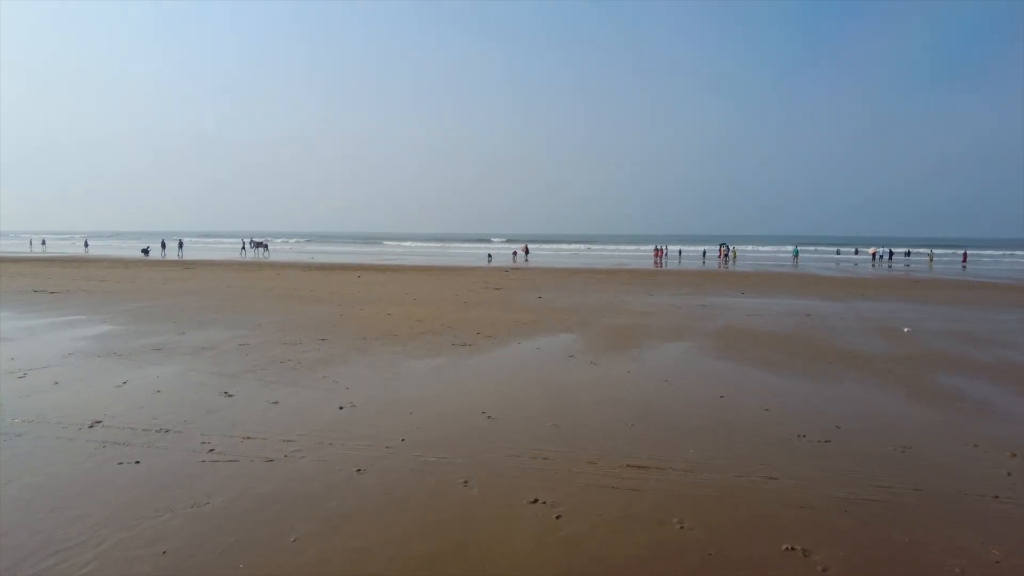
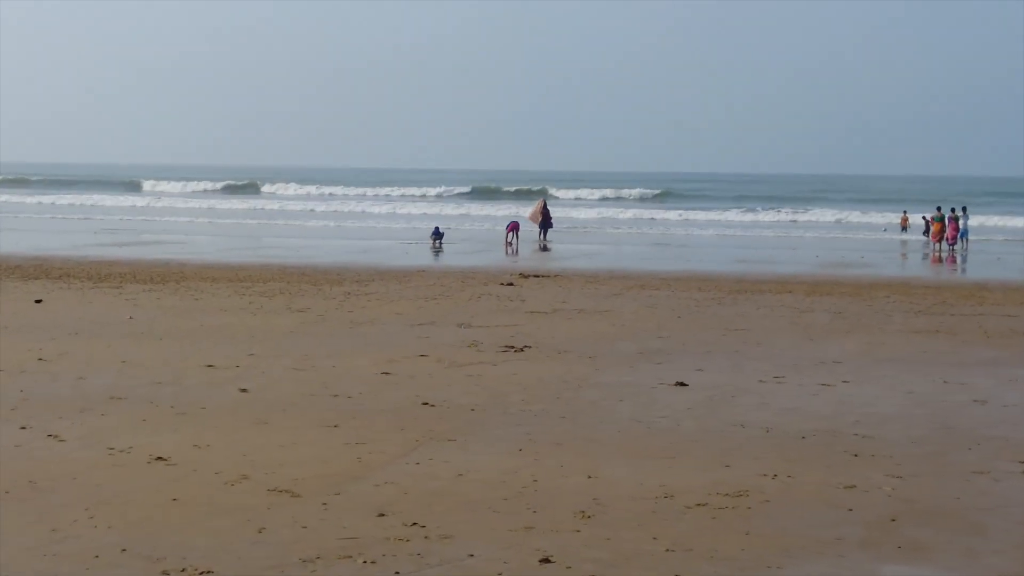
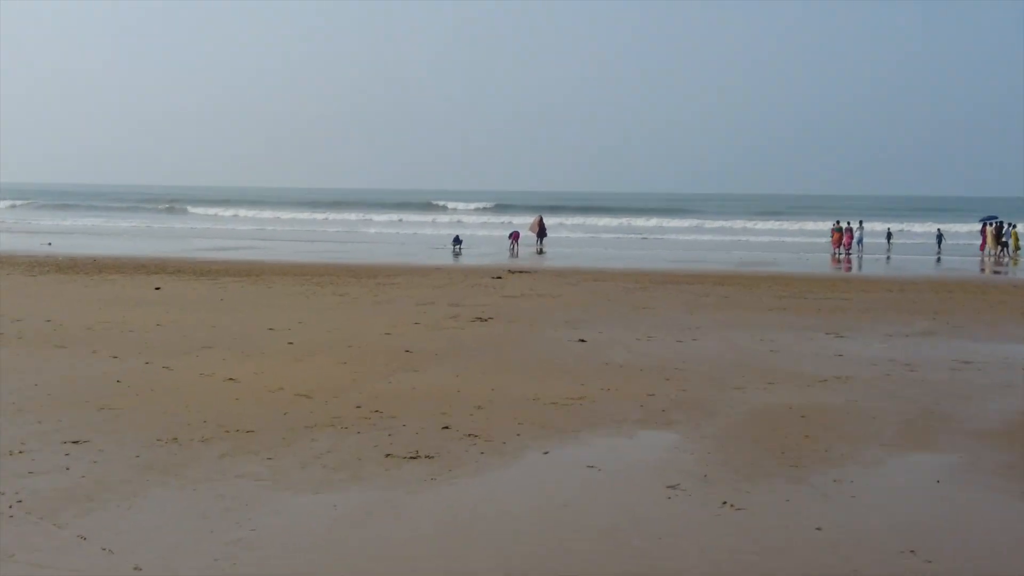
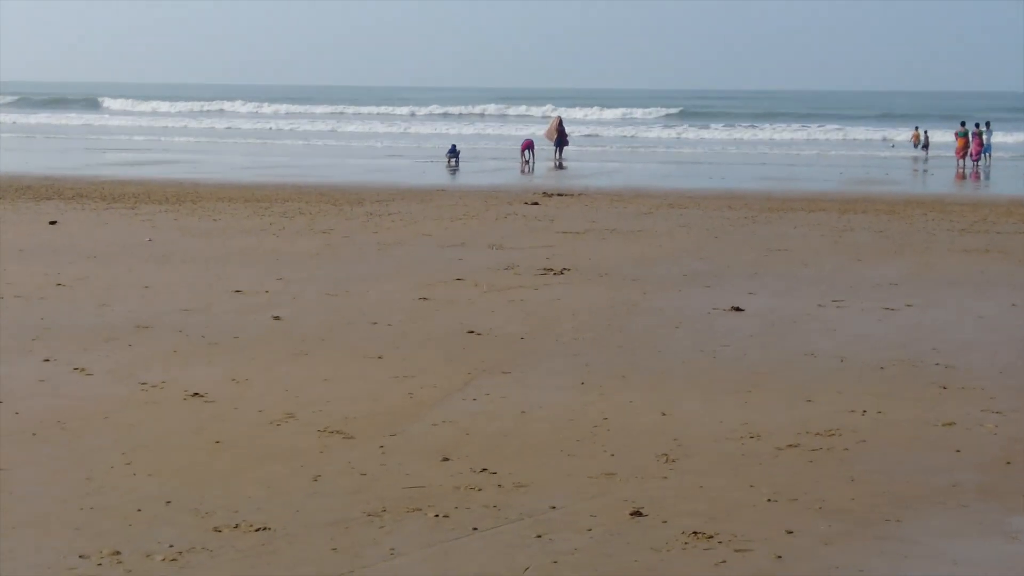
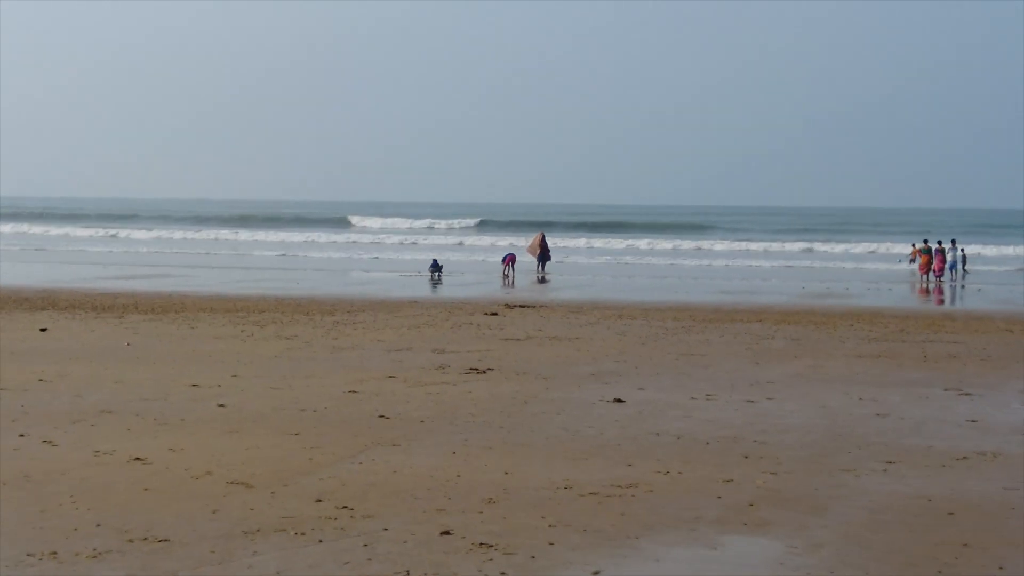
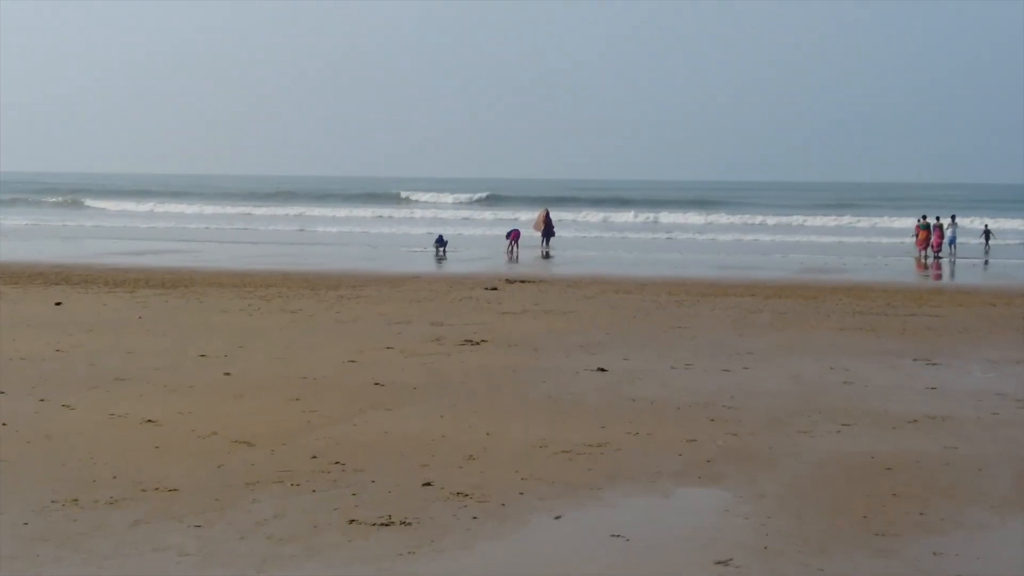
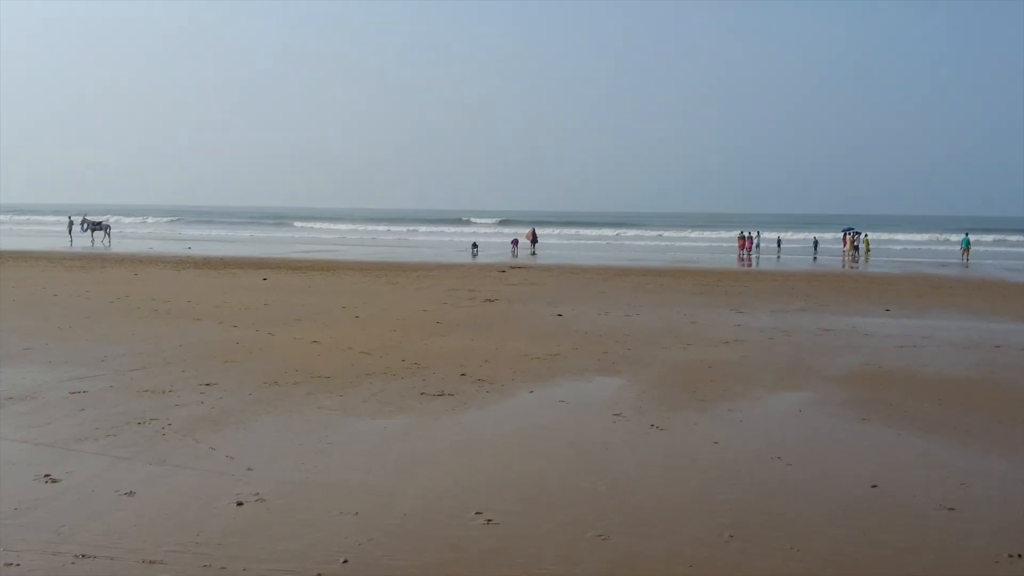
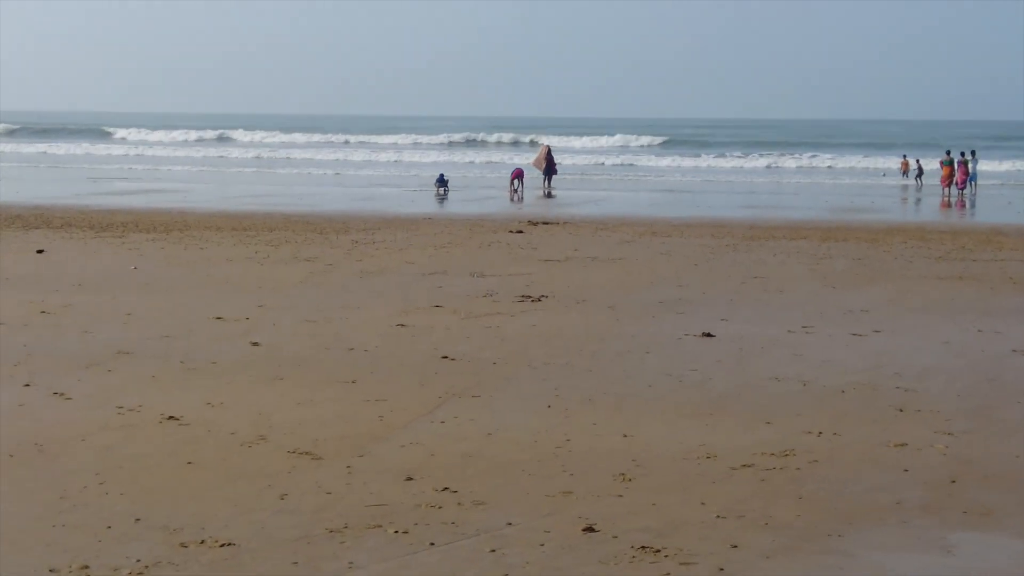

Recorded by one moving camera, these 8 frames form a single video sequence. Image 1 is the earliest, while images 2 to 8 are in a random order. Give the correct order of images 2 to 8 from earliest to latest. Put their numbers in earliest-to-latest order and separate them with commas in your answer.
7, 3, 6, 5, 2, 8, 4
